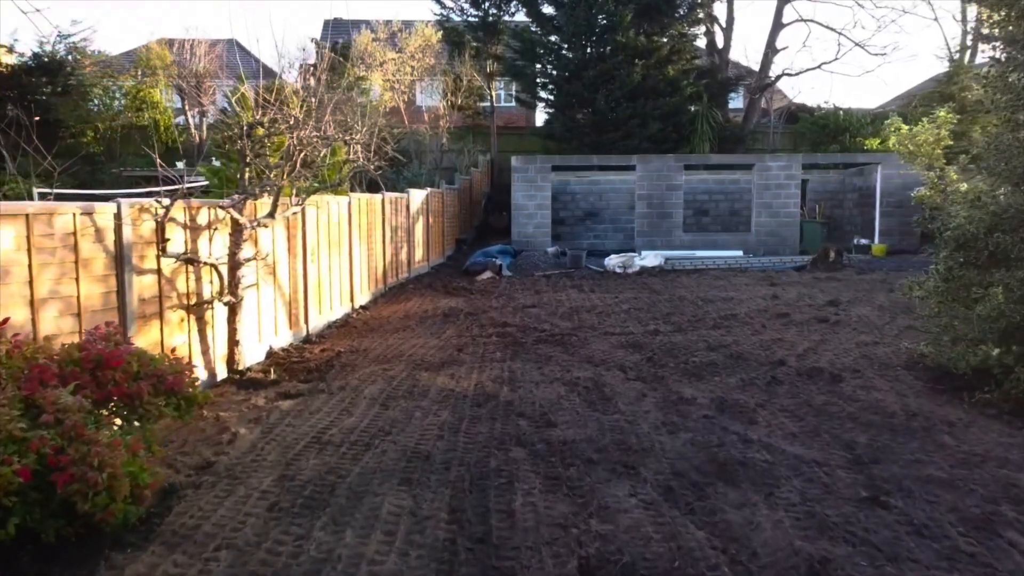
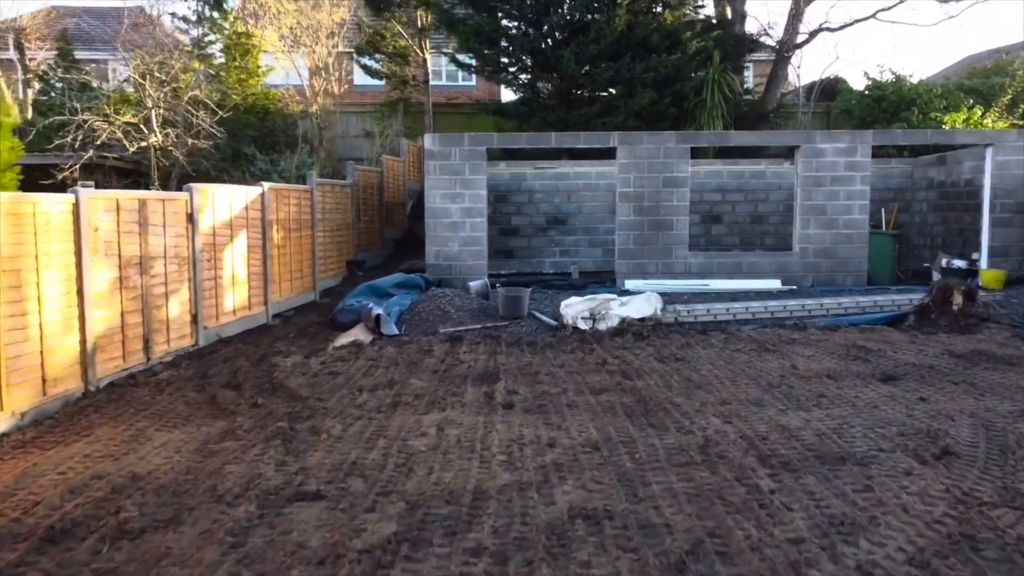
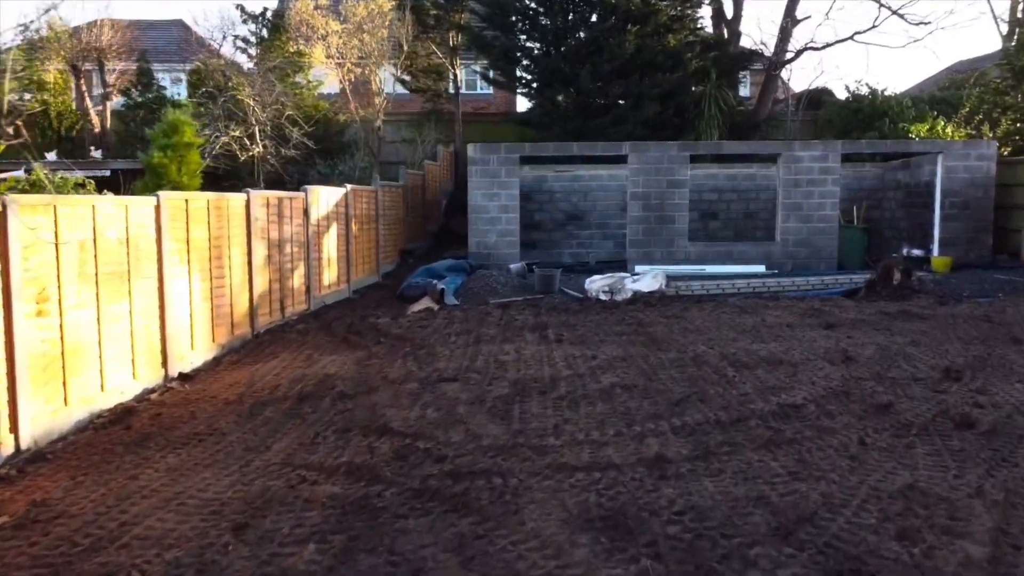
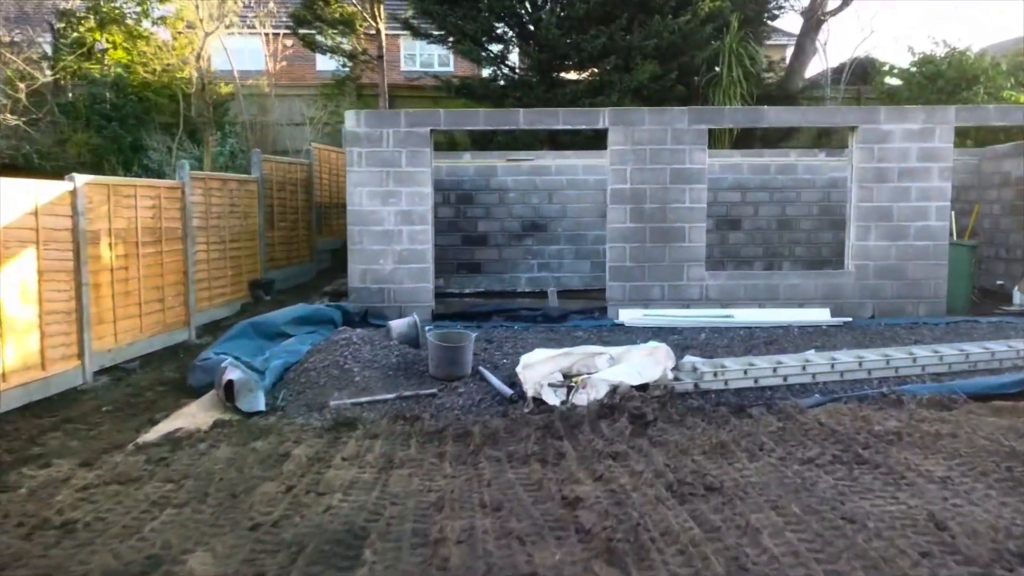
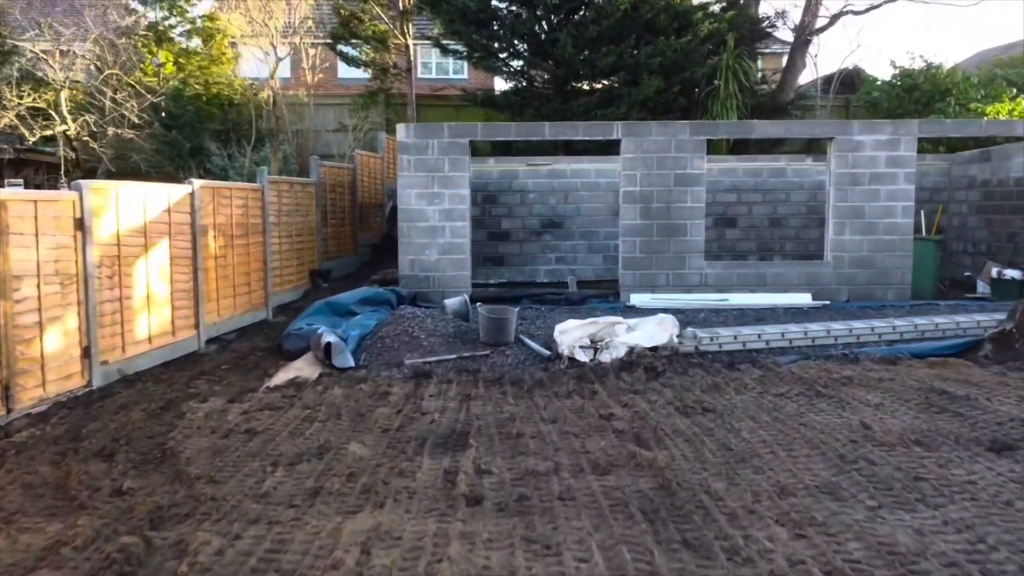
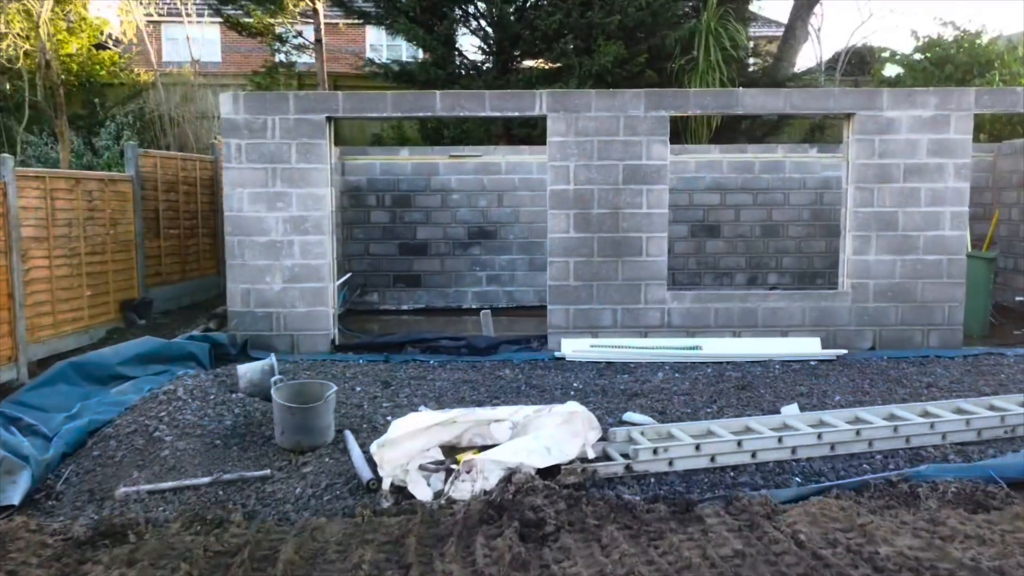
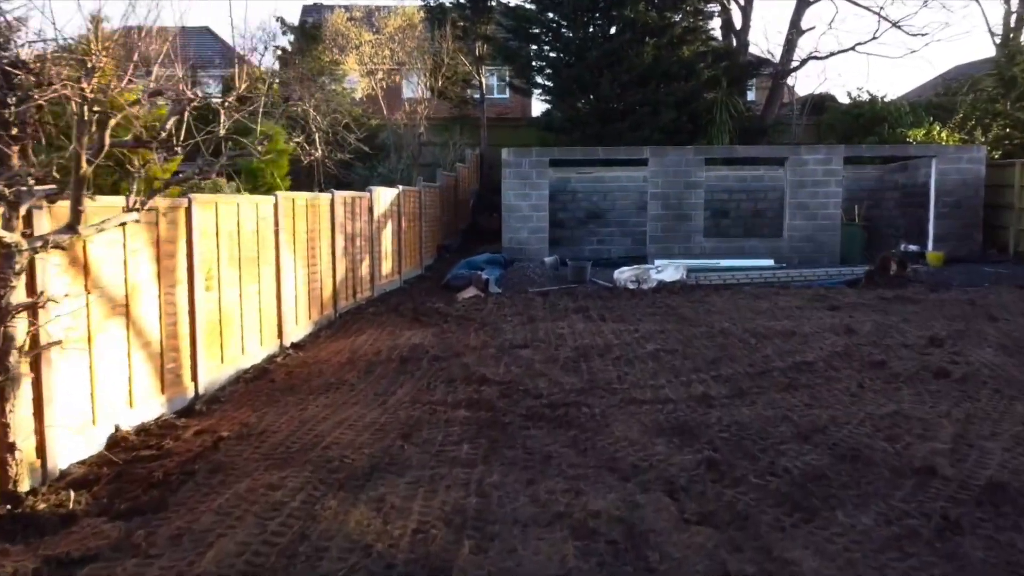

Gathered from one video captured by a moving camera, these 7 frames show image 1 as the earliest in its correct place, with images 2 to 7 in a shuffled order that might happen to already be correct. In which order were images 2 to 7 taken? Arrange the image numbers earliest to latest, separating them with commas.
7, 3, 2, 5, 4, 6
